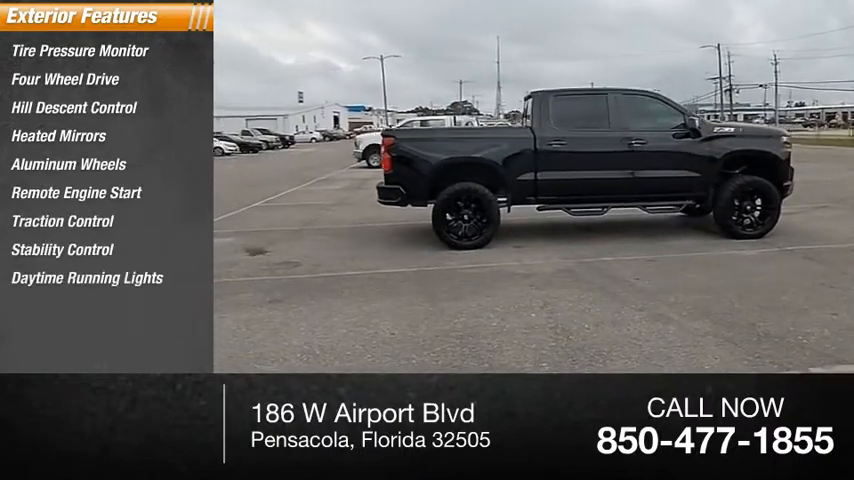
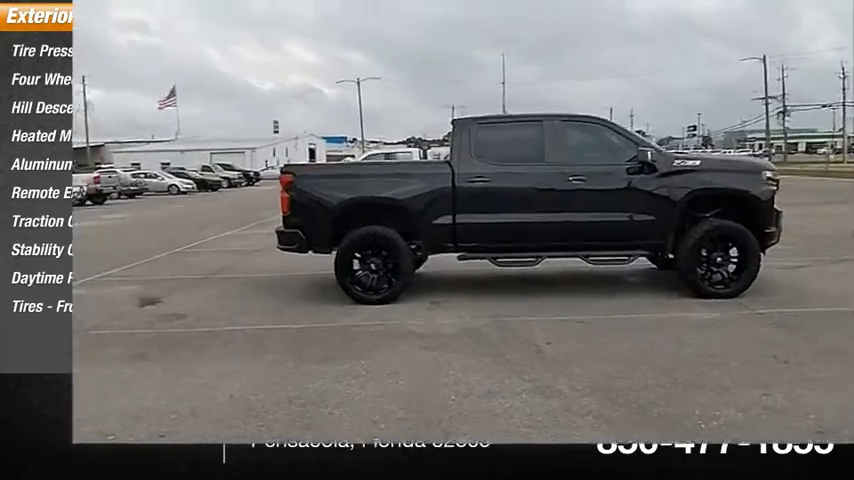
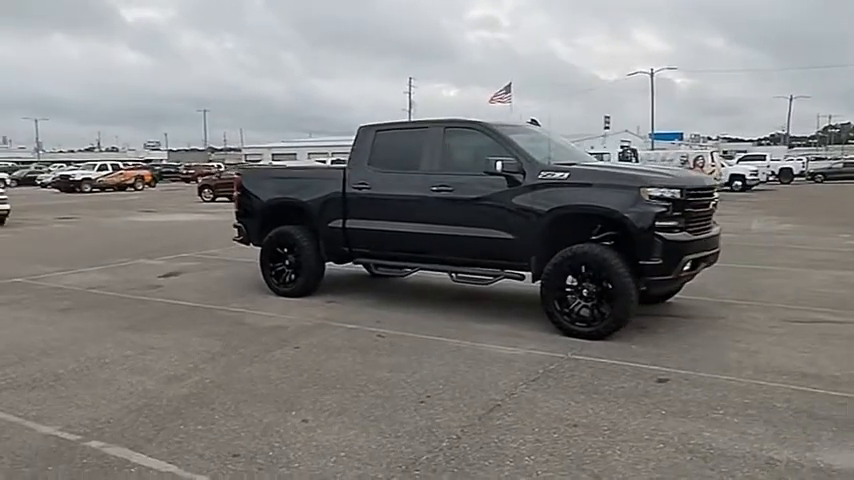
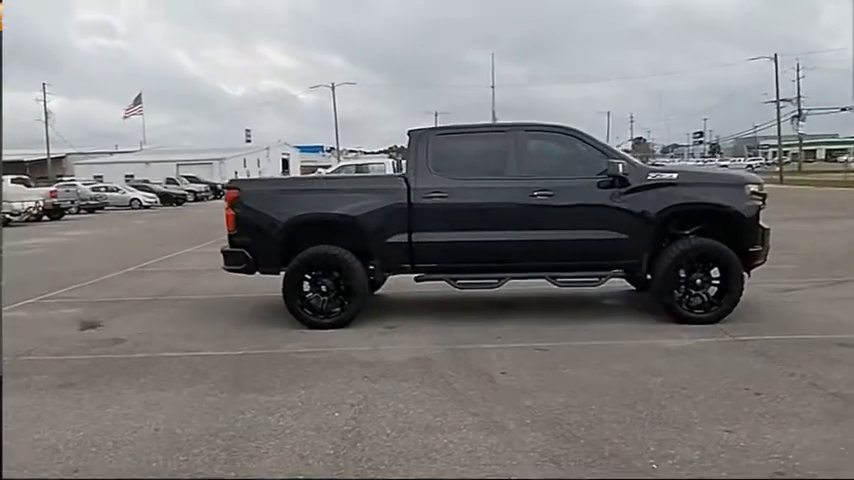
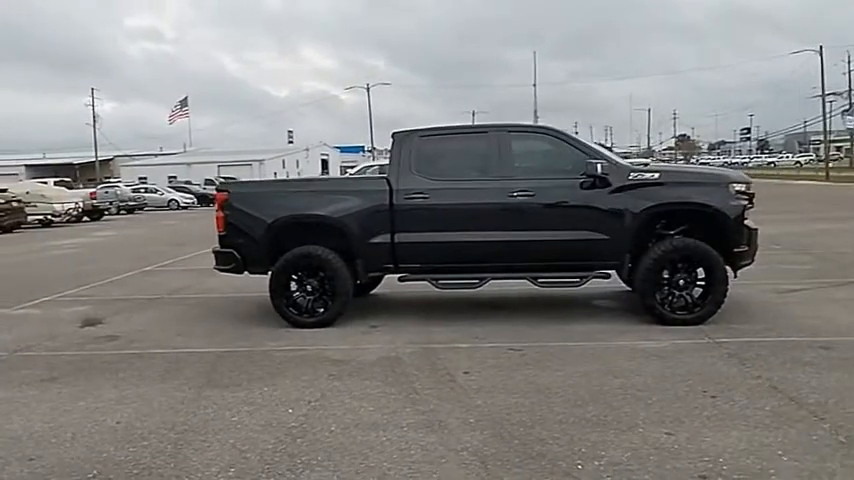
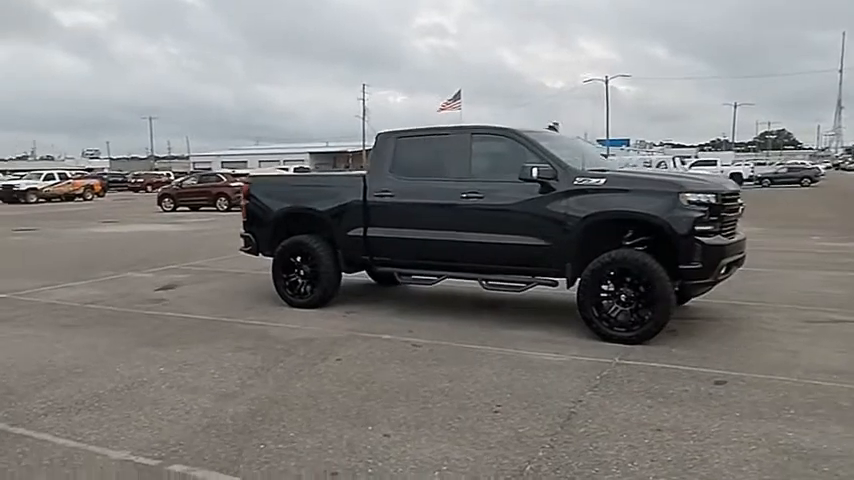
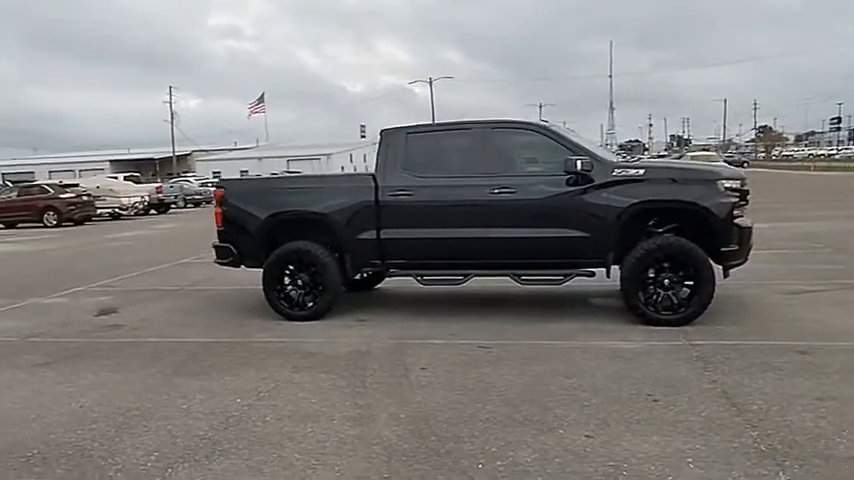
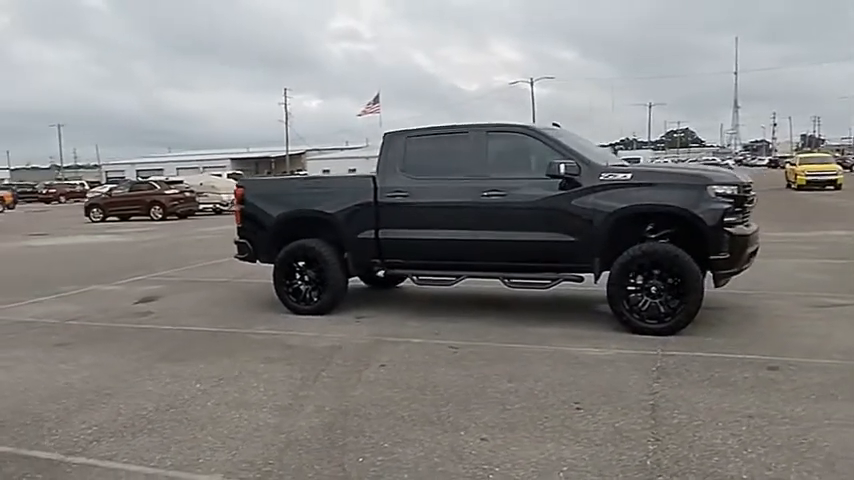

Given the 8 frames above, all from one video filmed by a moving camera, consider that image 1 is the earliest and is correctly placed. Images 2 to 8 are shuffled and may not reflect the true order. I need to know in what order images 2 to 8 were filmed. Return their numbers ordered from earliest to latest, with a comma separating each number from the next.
2, 4, 5, 7, 8, 6, 3
